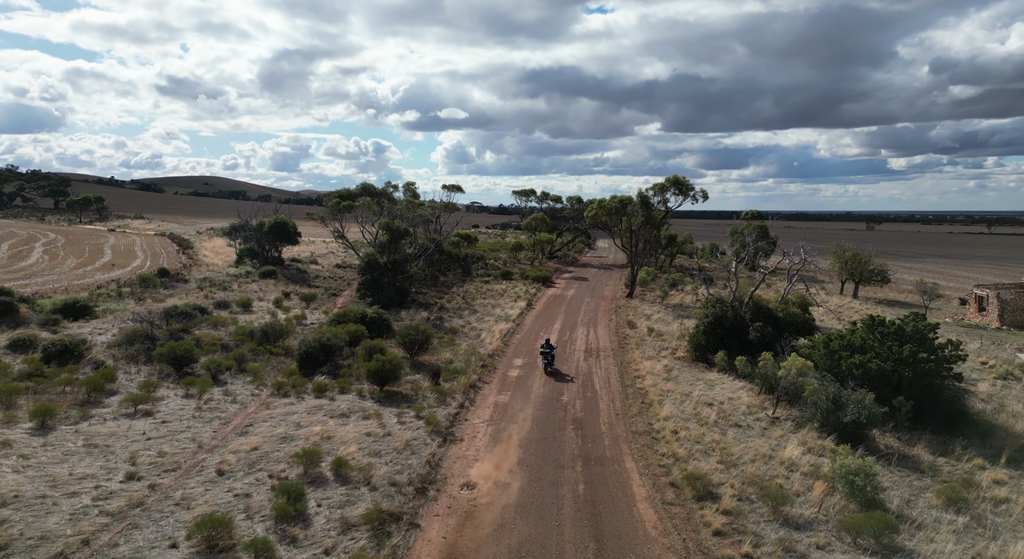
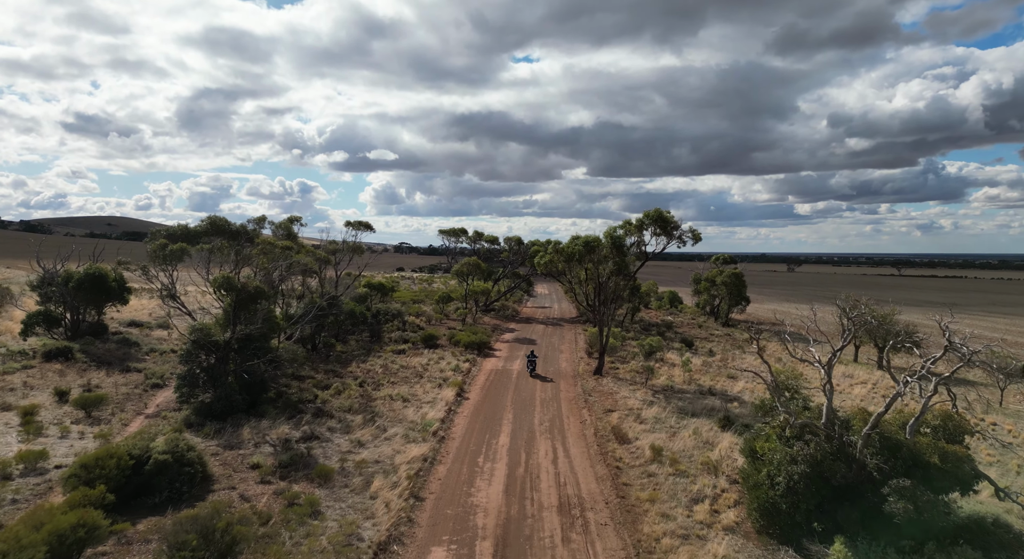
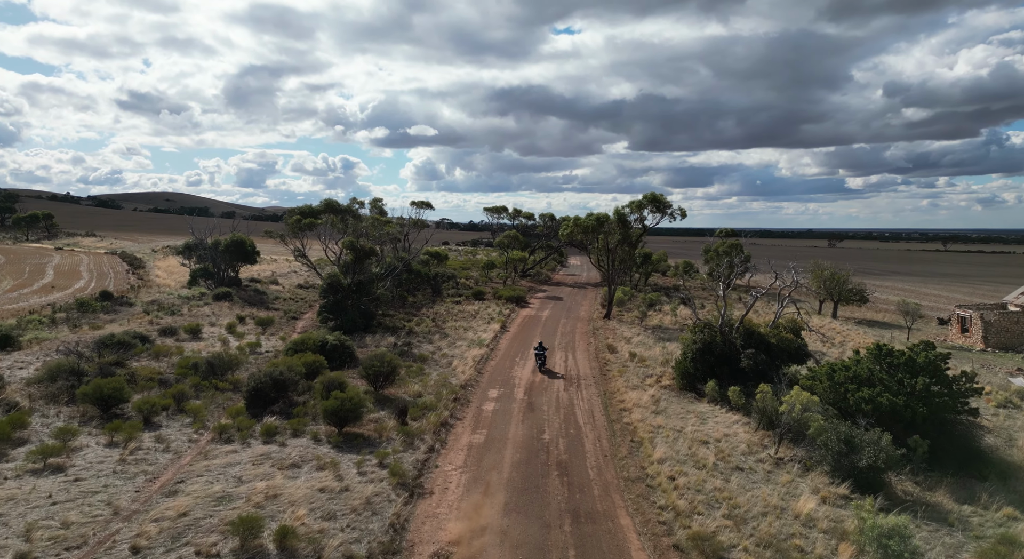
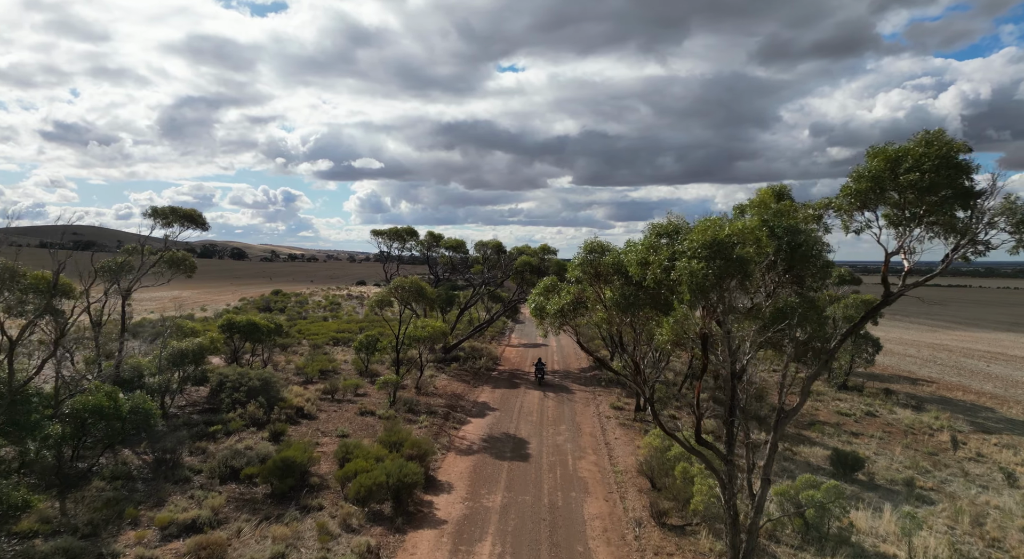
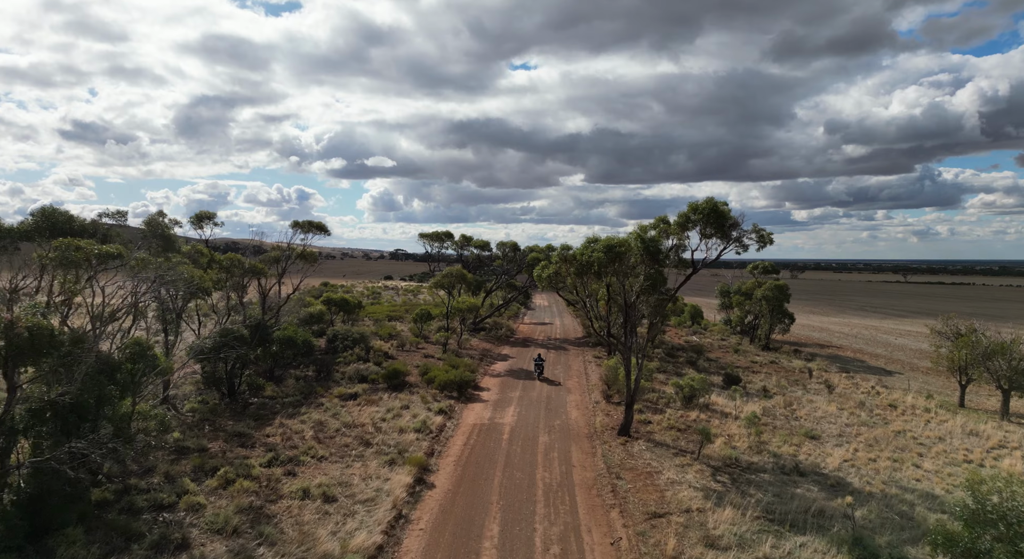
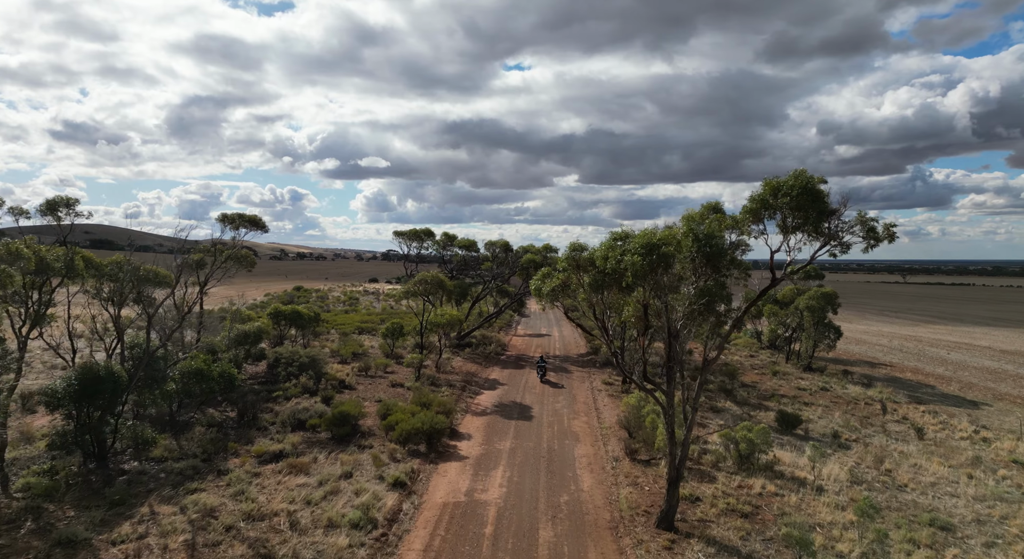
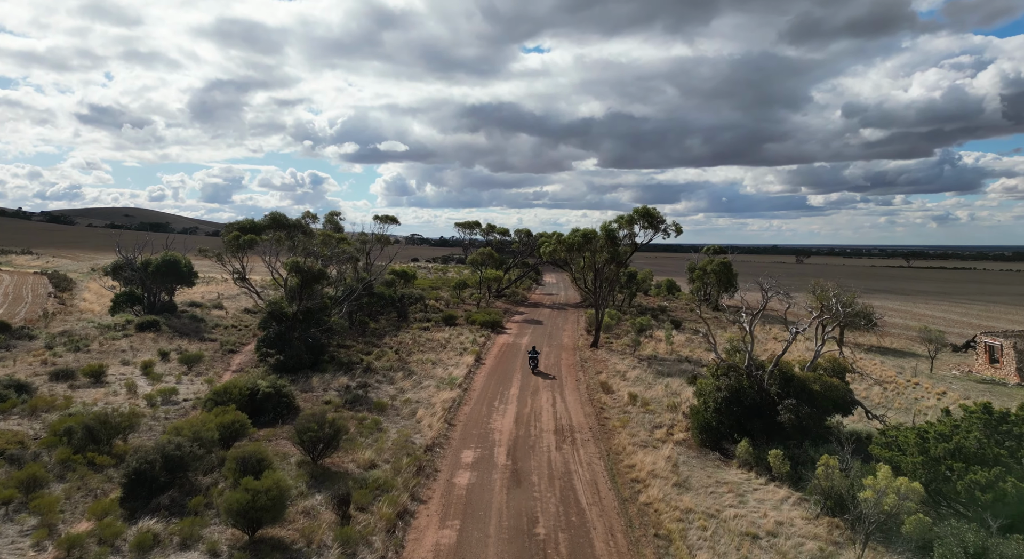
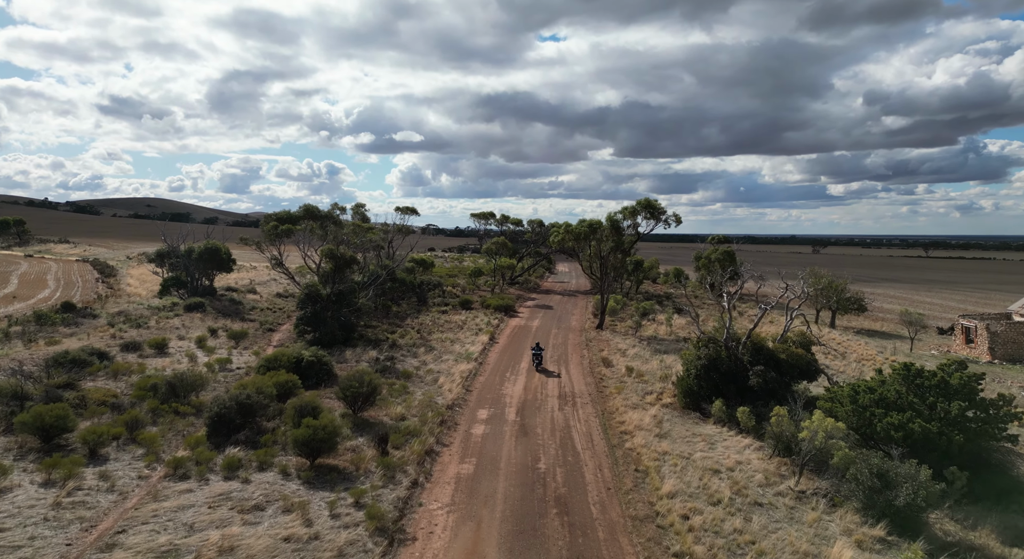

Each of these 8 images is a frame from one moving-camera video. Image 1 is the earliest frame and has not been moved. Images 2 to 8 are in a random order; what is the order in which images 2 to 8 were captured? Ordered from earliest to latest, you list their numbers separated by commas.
3, 8, 7, 2, 5, 6, 4
